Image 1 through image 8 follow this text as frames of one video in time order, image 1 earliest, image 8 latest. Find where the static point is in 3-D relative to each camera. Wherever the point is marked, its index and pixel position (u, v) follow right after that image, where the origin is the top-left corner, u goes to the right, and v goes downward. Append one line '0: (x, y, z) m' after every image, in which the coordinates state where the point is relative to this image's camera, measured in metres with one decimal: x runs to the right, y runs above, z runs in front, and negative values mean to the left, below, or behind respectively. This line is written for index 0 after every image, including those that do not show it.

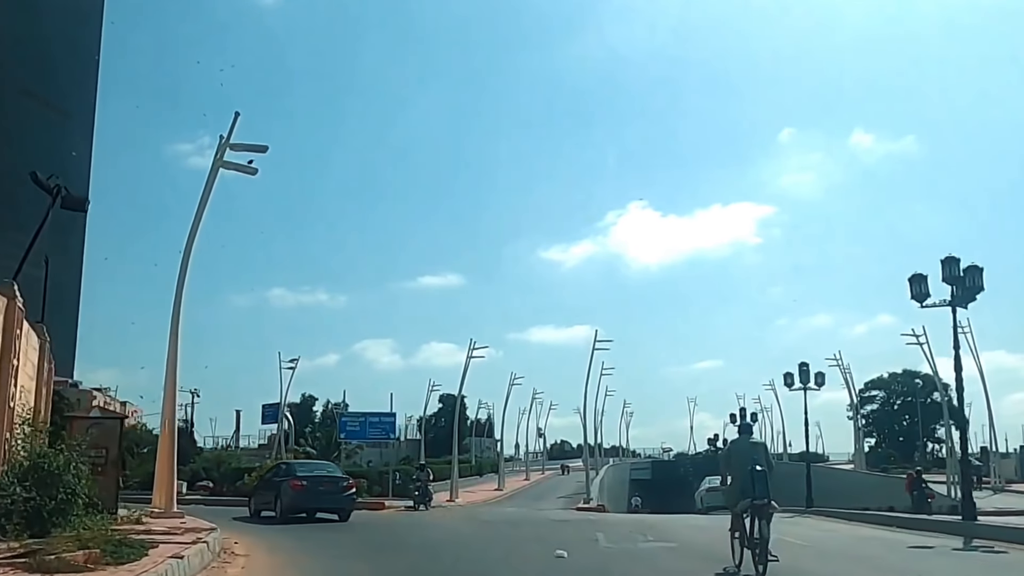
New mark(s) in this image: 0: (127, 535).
0: (-3.6, -2.3, +9.9) m
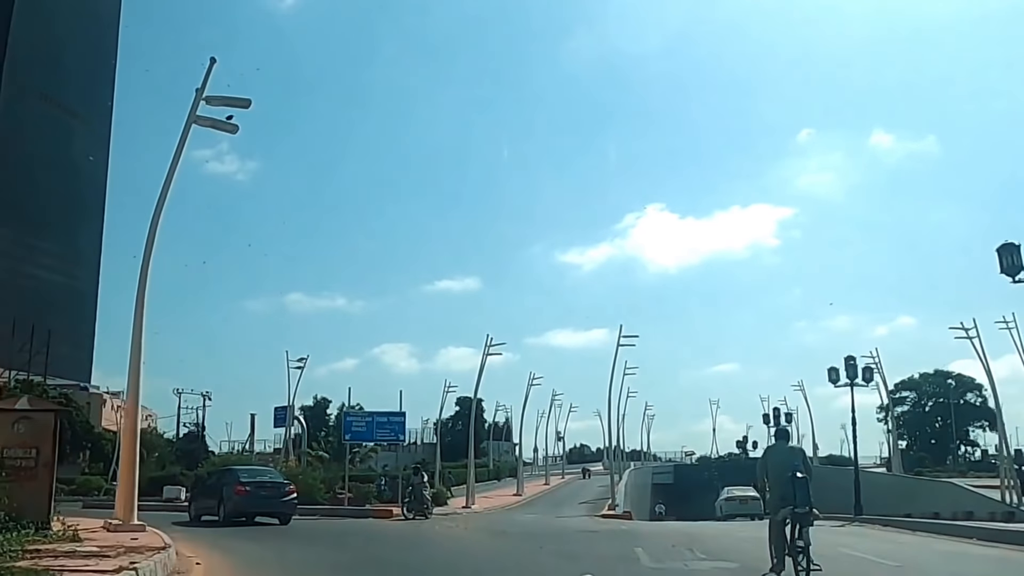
0: (-3.5, -1.9, +7.6) m
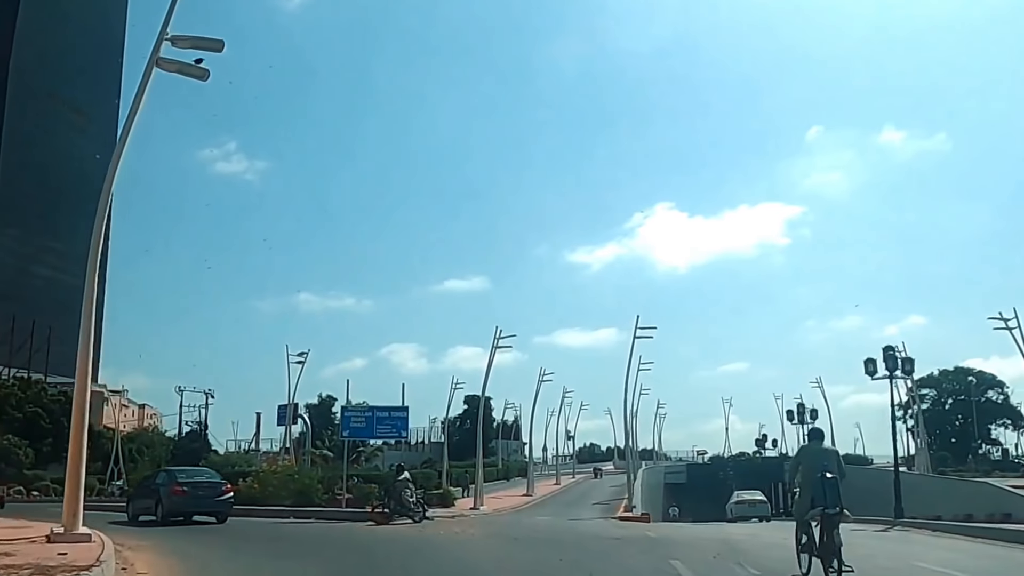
0: (-3.3, -1.6, +5.6) m
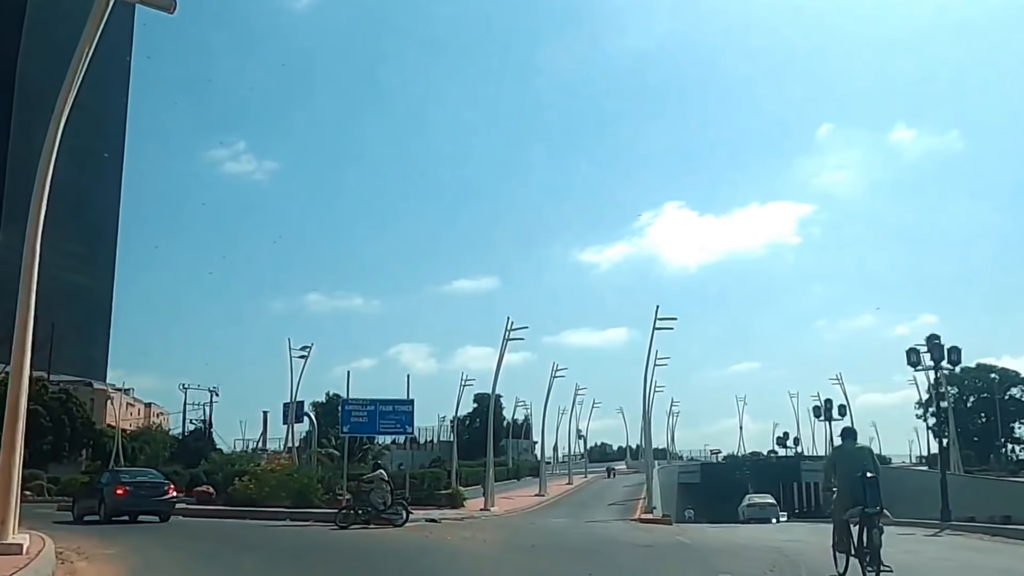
0: (-3.2, -1.2, +3.8) m
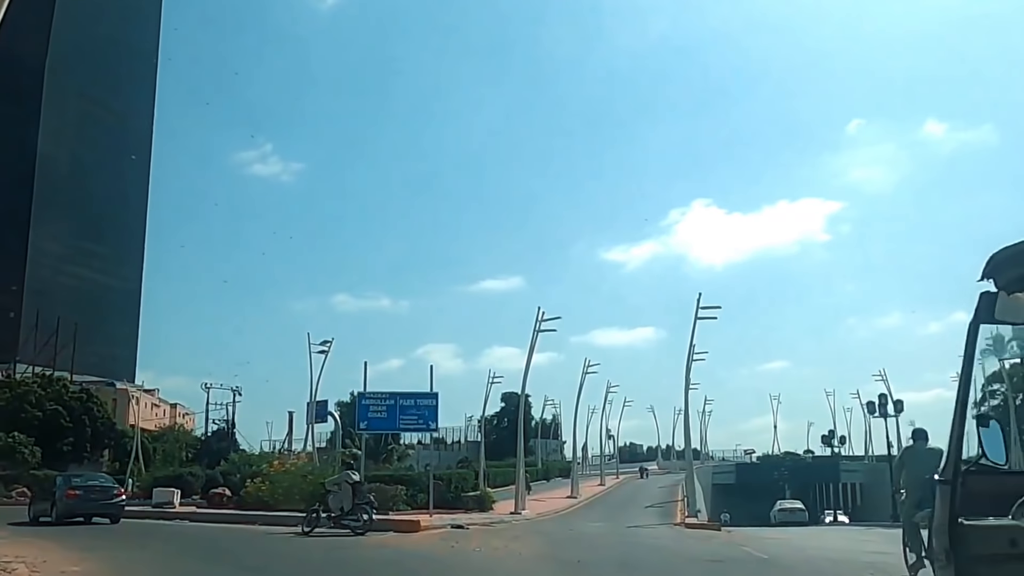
0: (-3.0, -0.9, +1.6) m
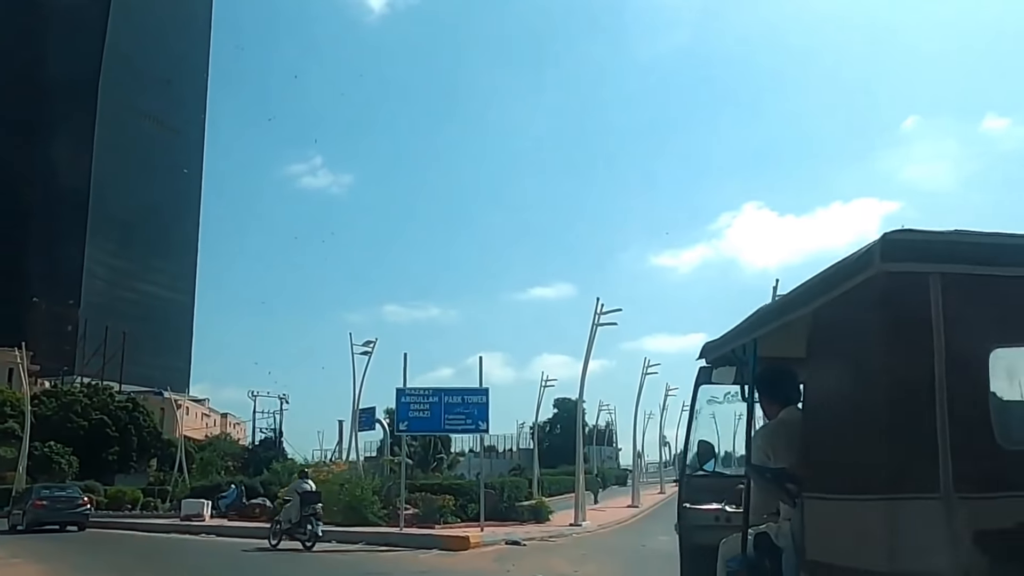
0: (-2.9, -0.5, -0.8) m
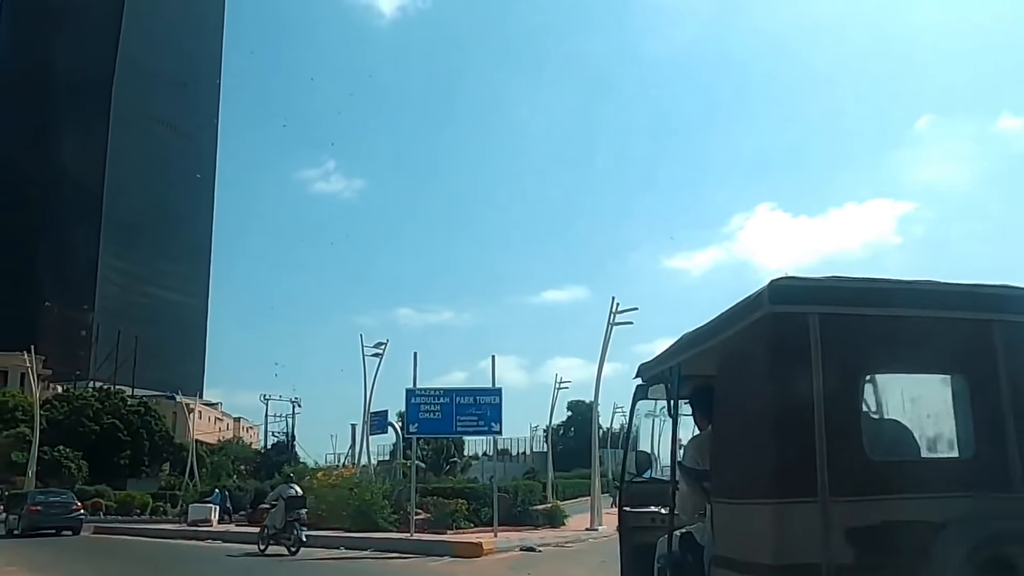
0: (-2.9, -0.3, -1.5) m
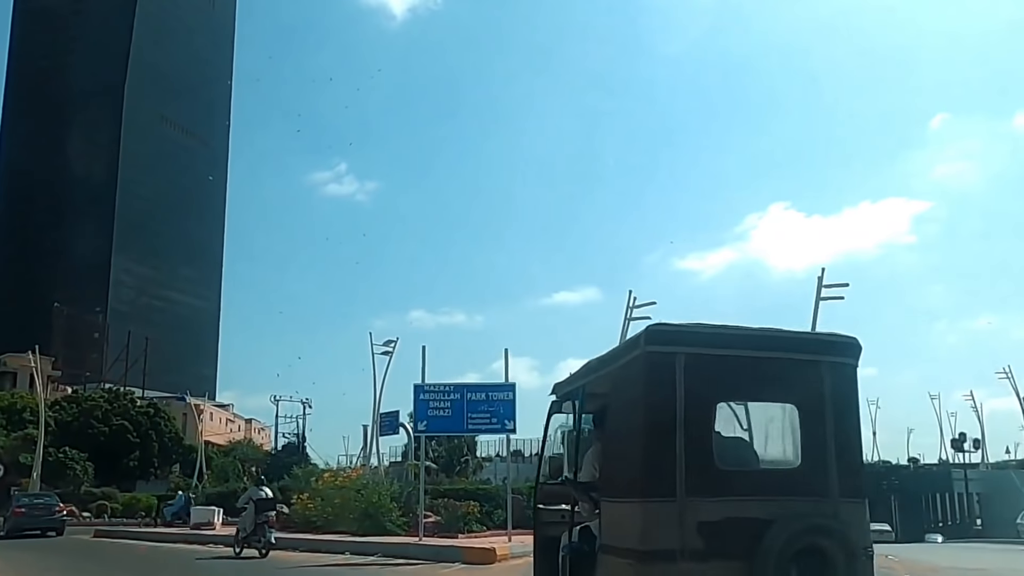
0: (-2.9, -0.2, -2.4) m
